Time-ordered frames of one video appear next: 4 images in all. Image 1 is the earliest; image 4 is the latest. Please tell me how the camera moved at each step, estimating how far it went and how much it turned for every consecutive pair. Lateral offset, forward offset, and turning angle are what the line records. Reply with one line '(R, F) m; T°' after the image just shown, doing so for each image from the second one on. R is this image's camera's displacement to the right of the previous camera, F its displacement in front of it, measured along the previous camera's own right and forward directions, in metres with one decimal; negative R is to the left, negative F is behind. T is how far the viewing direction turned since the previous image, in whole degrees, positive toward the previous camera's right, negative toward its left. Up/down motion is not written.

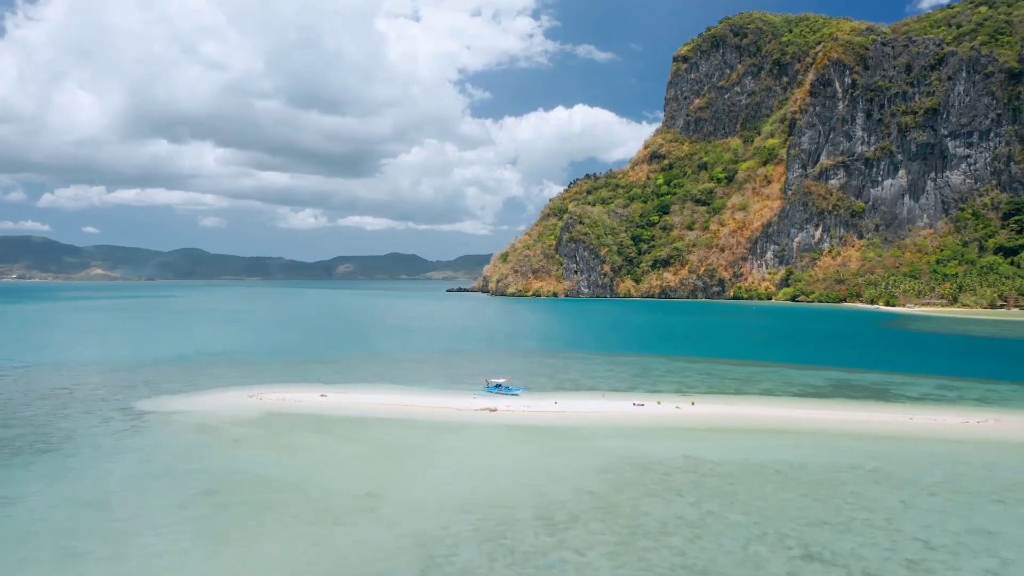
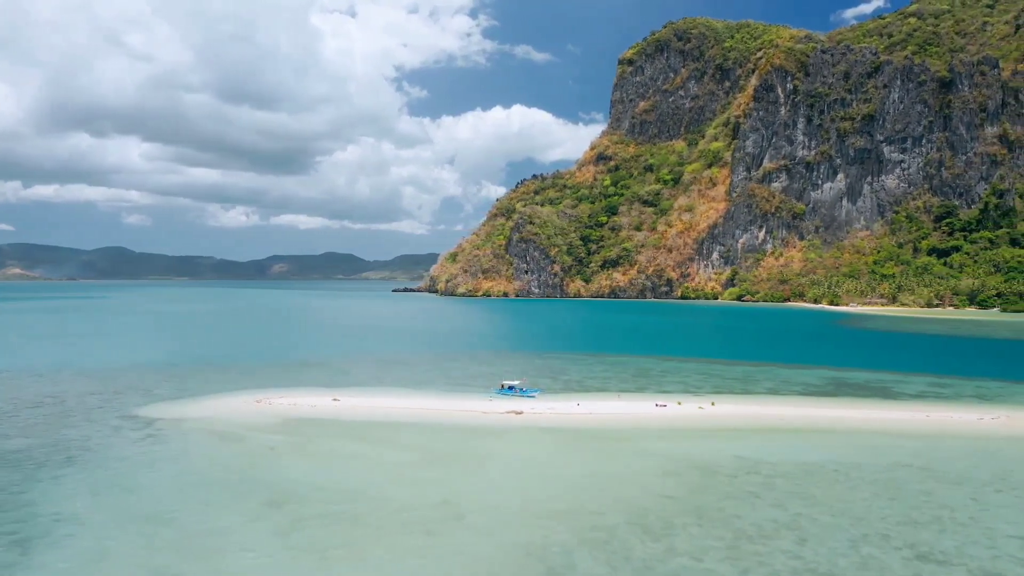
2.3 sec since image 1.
(-2.7, +0.5) m; +4°
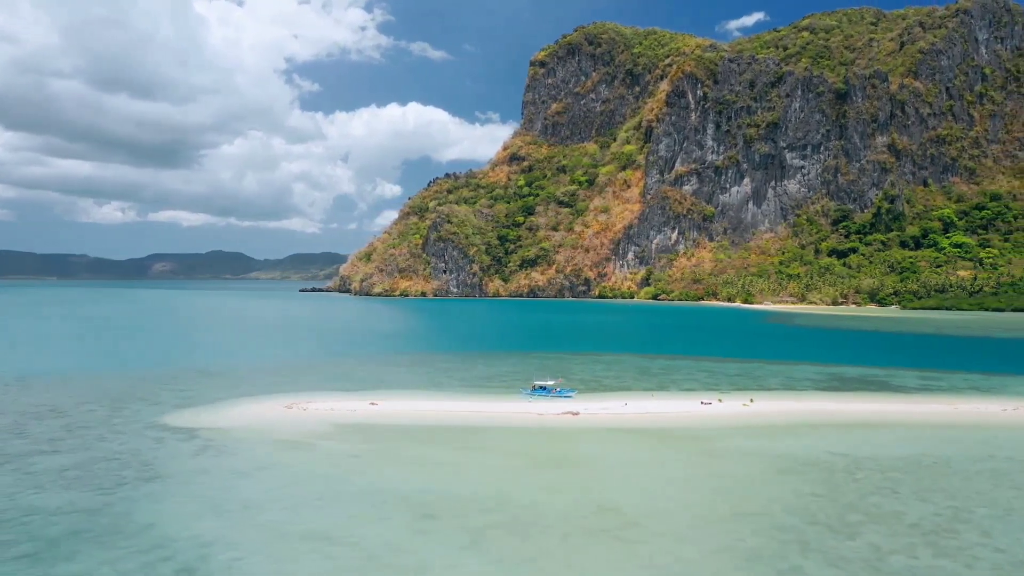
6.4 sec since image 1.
(-4.8, +0.8) m; +6°
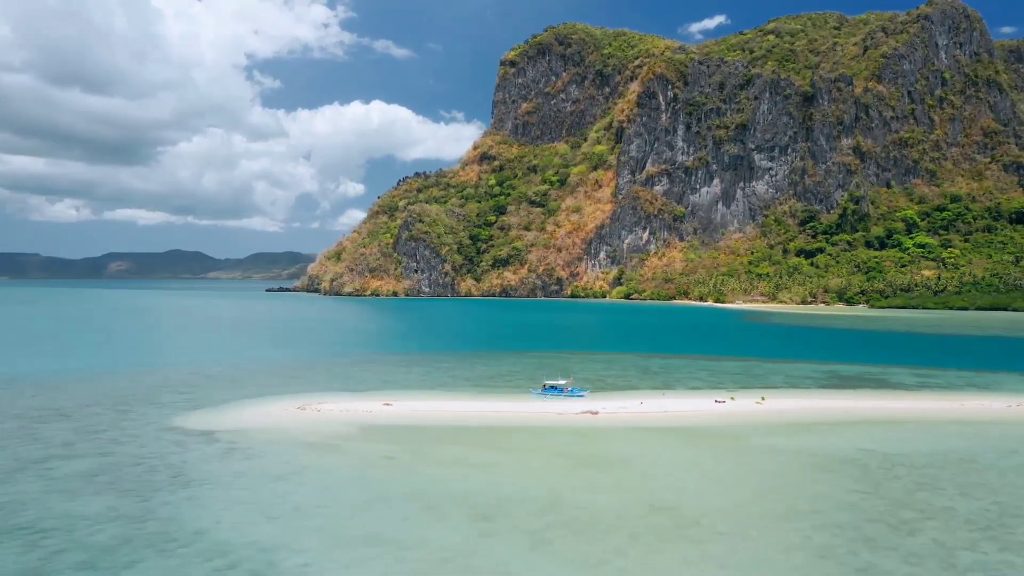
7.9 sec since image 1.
(-1.7, +0.1) m; +2°
